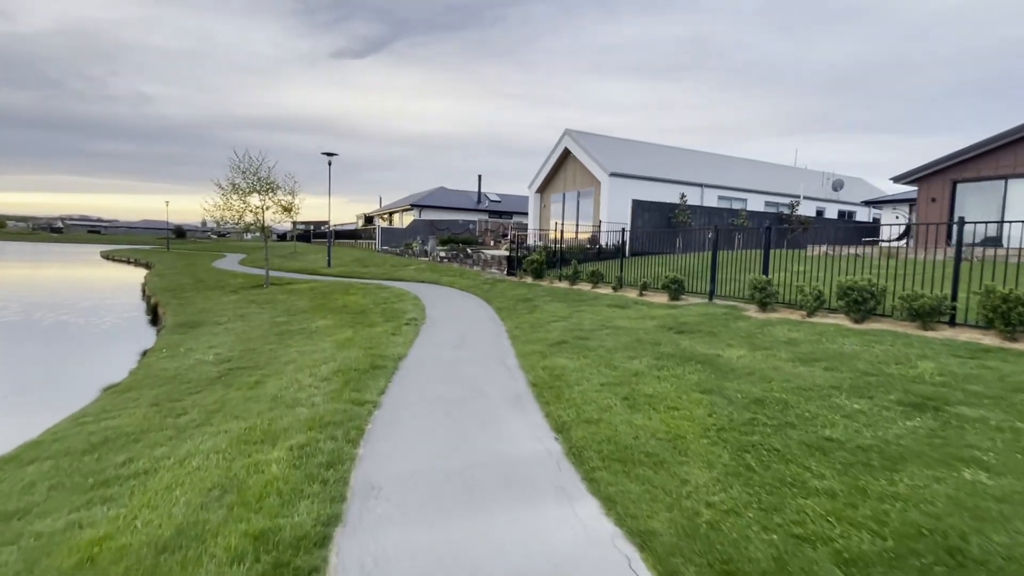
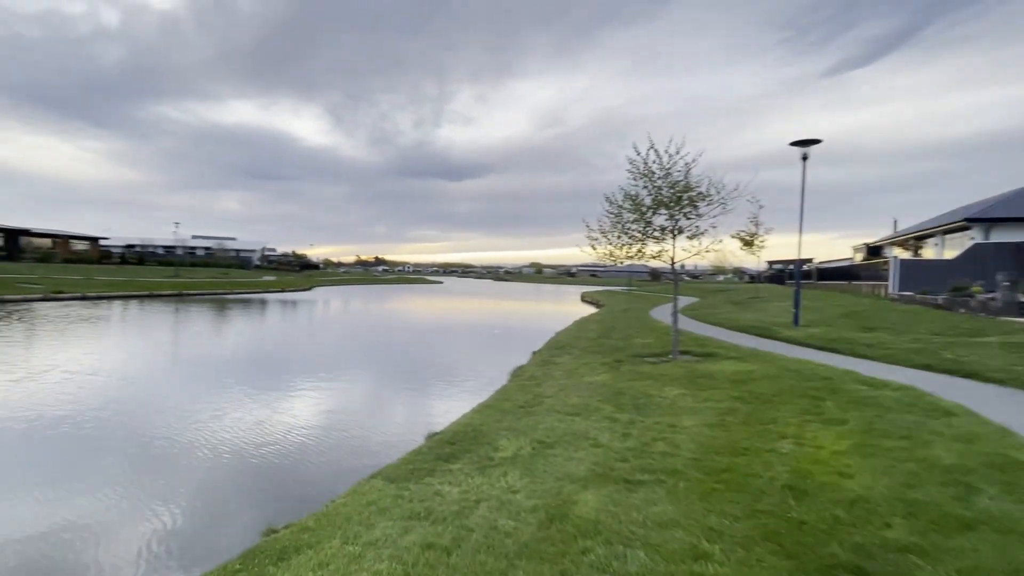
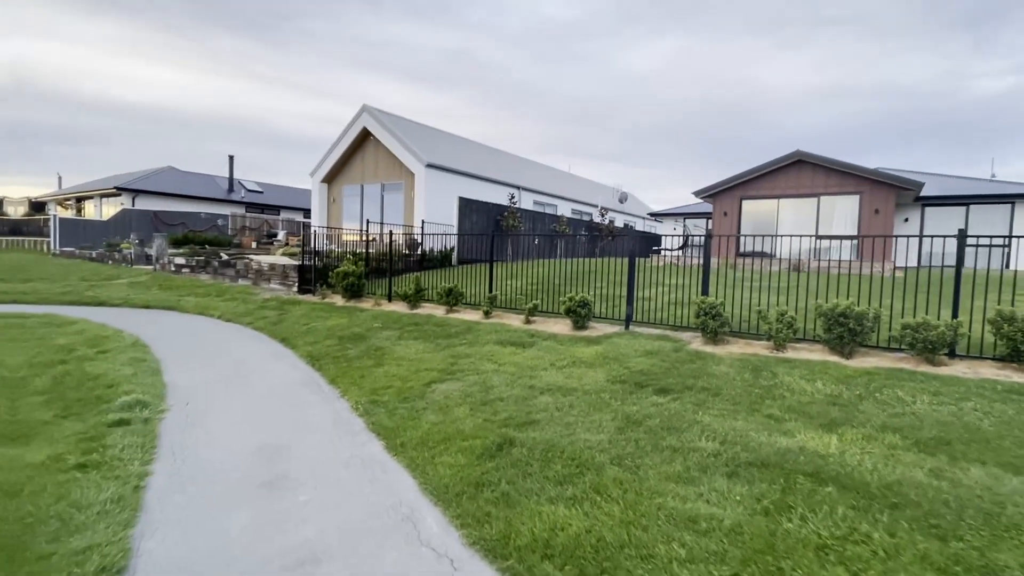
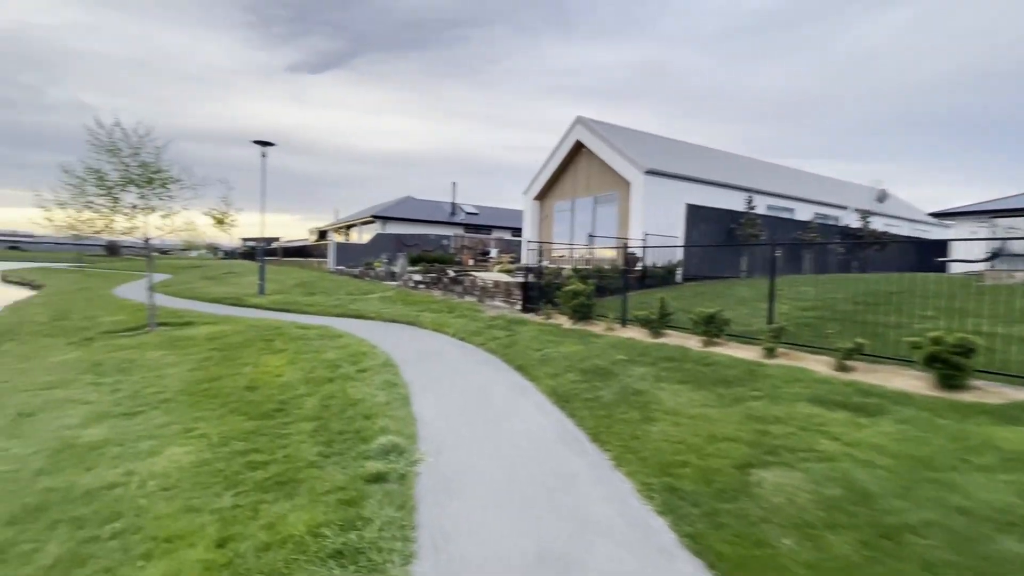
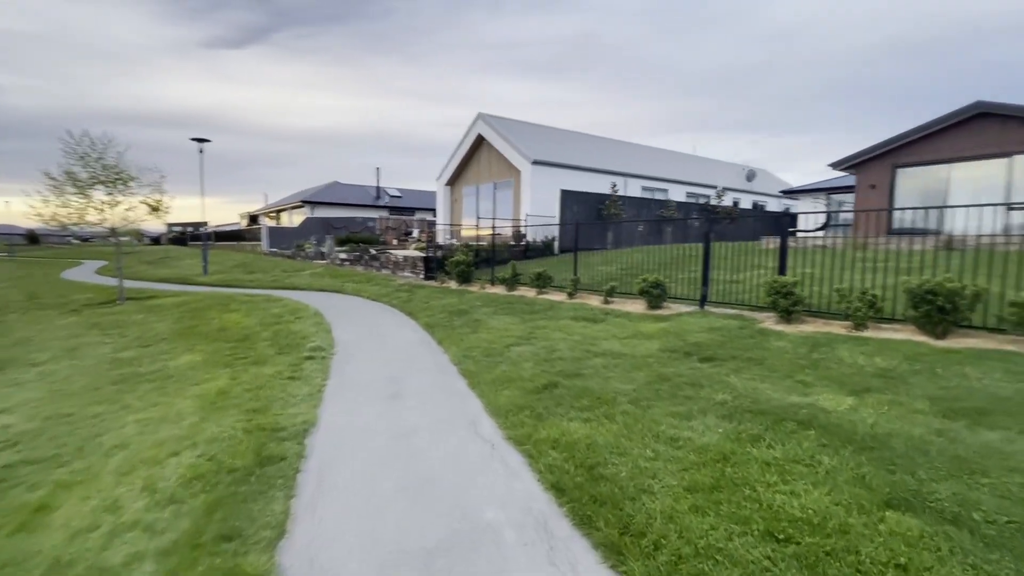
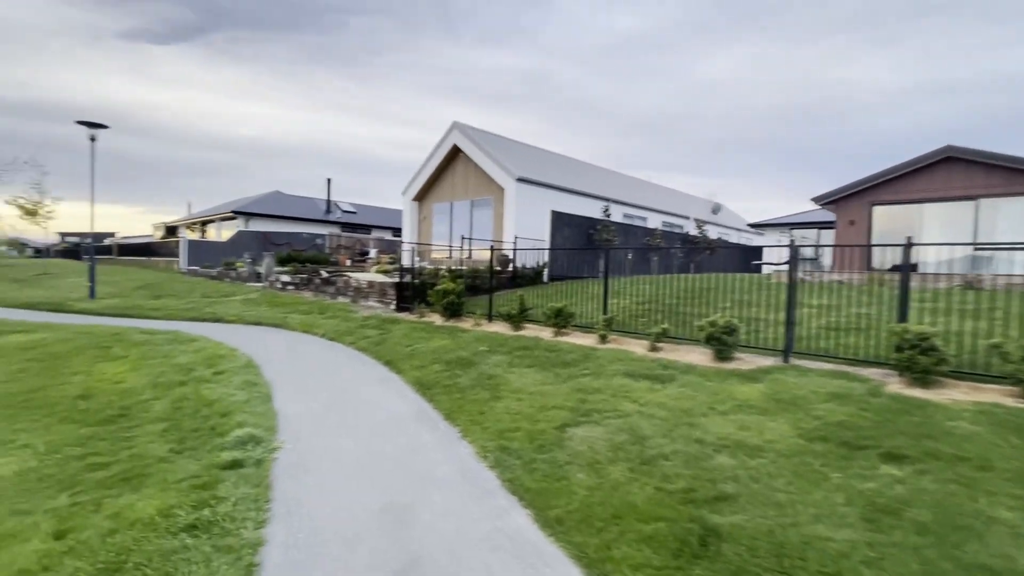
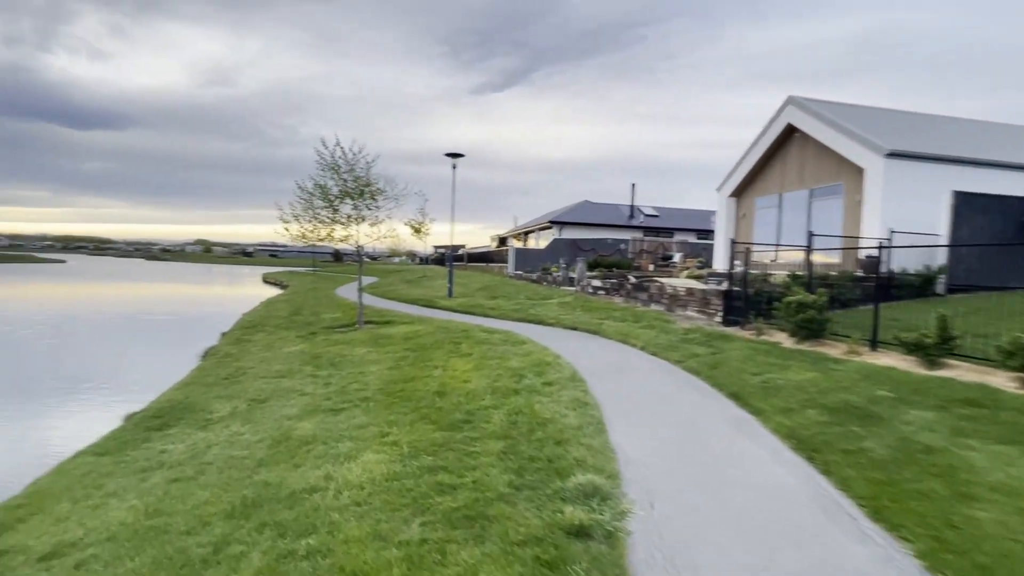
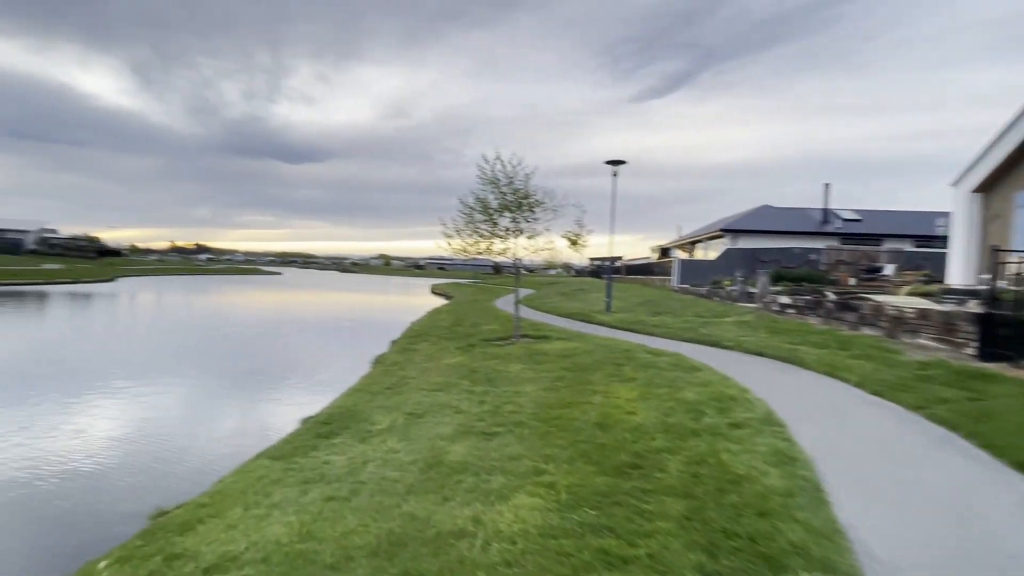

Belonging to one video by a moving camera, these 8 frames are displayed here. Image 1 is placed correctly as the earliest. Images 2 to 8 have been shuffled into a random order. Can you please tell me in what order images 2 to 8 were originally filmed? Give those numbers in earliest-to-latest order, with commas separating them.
5, 3, 6, 4, 7, 8, 2
